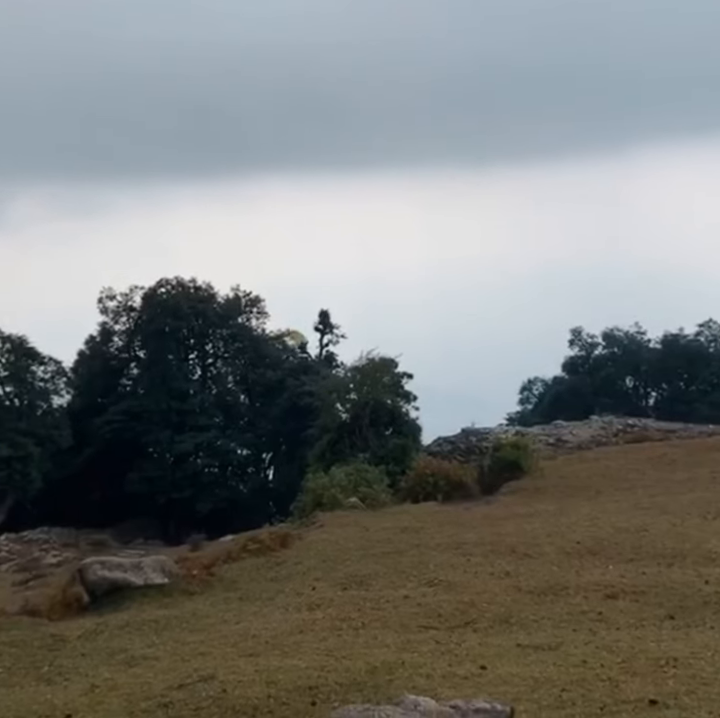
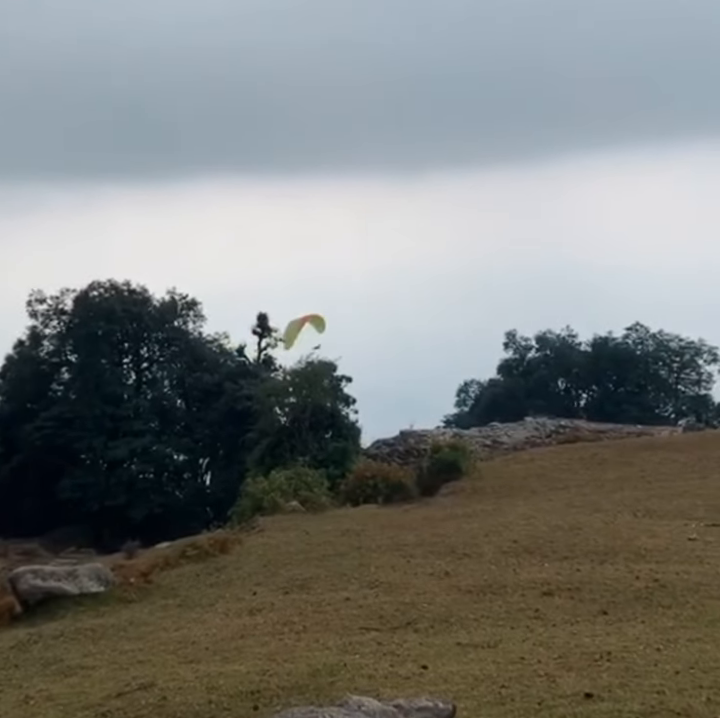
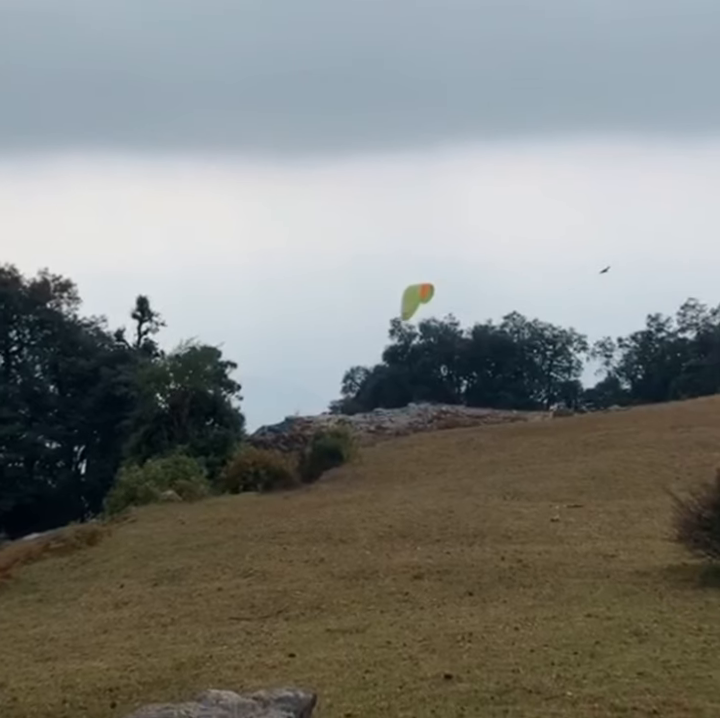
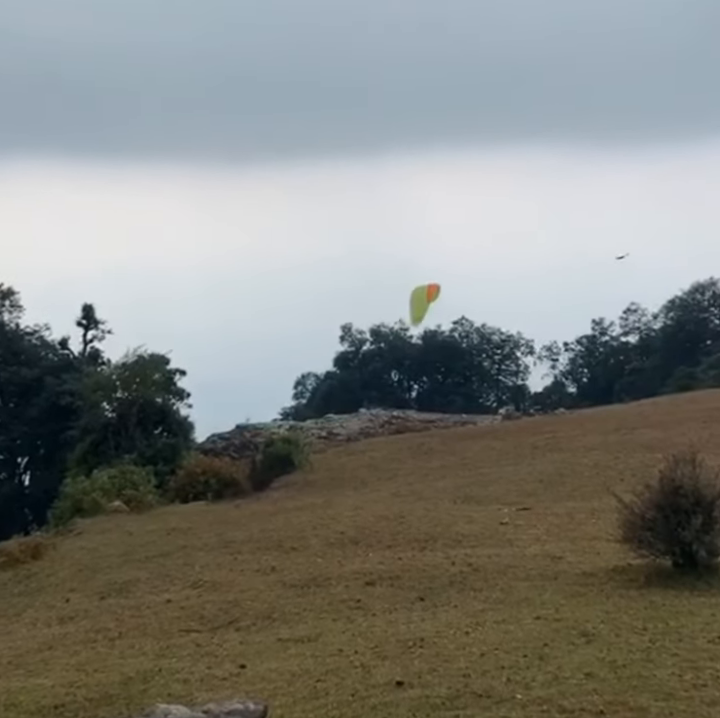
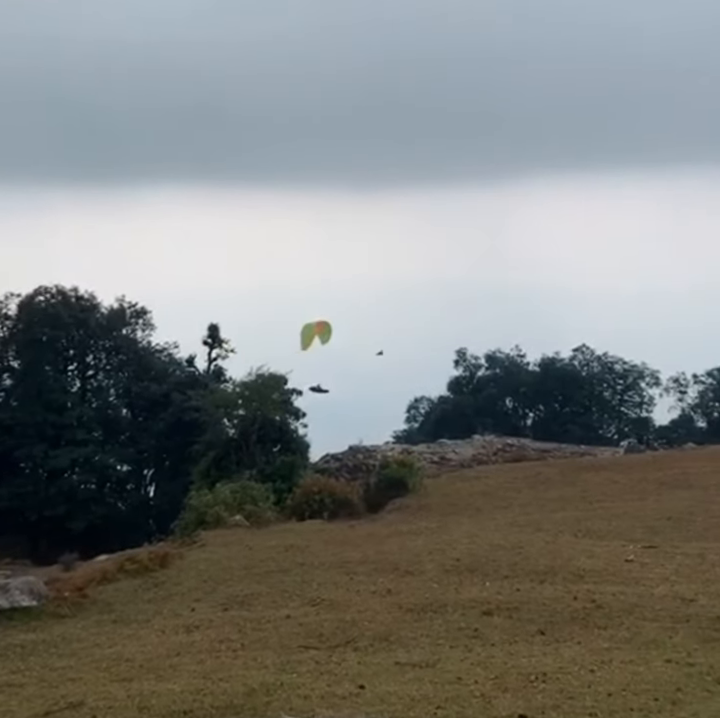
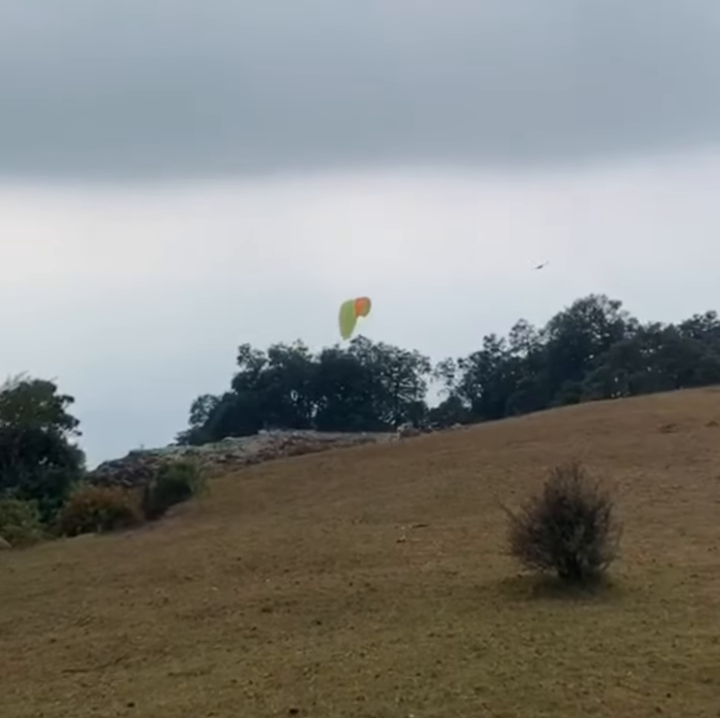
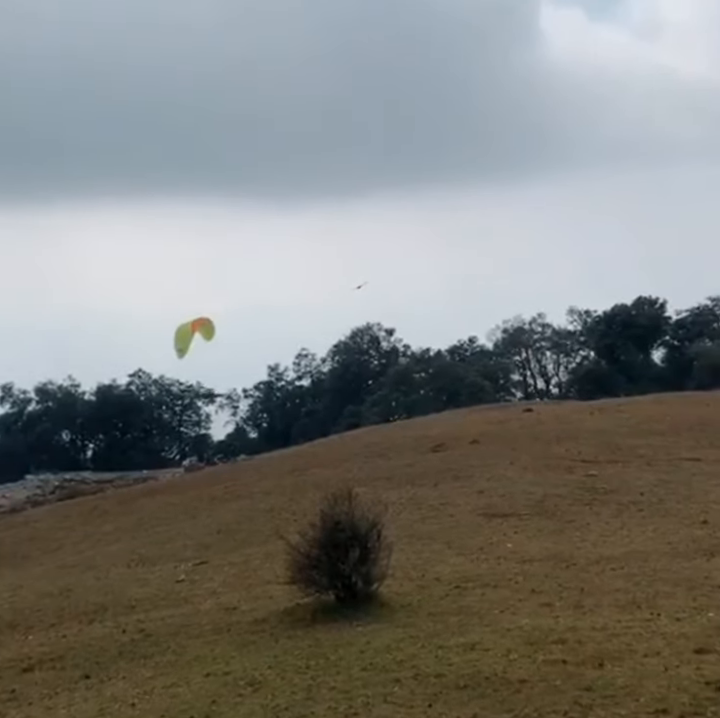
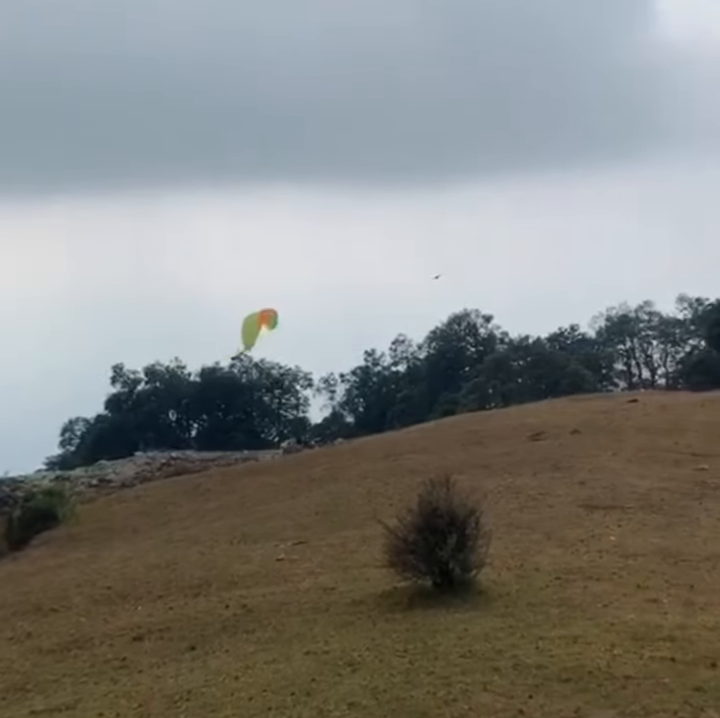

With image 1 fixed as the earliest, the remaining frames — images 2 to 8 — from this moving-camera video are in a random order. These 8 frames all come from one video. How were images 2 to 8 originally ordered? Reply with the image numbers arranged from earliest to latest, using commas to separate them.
2, 5, 3, 4, 6, 8, 7
